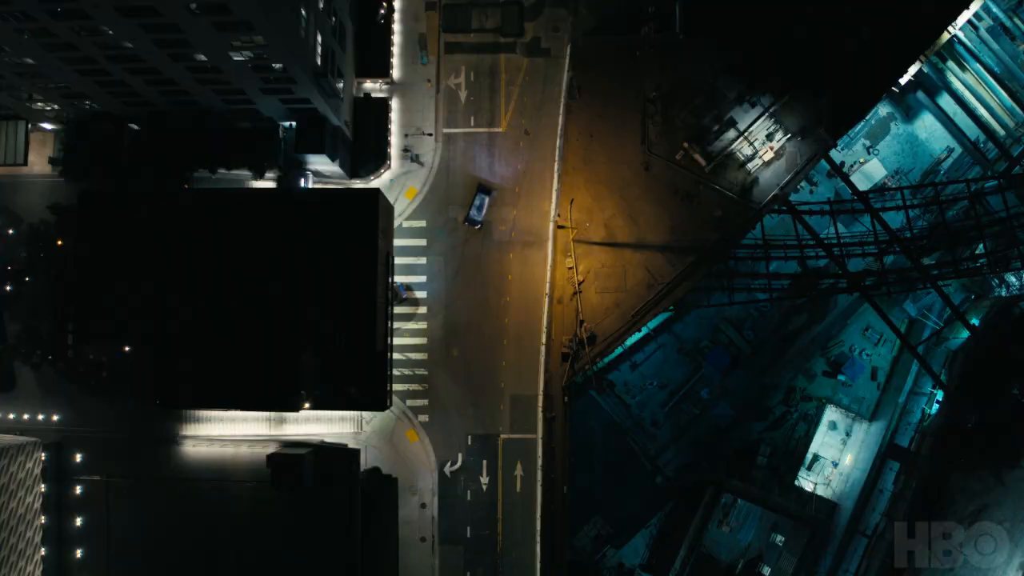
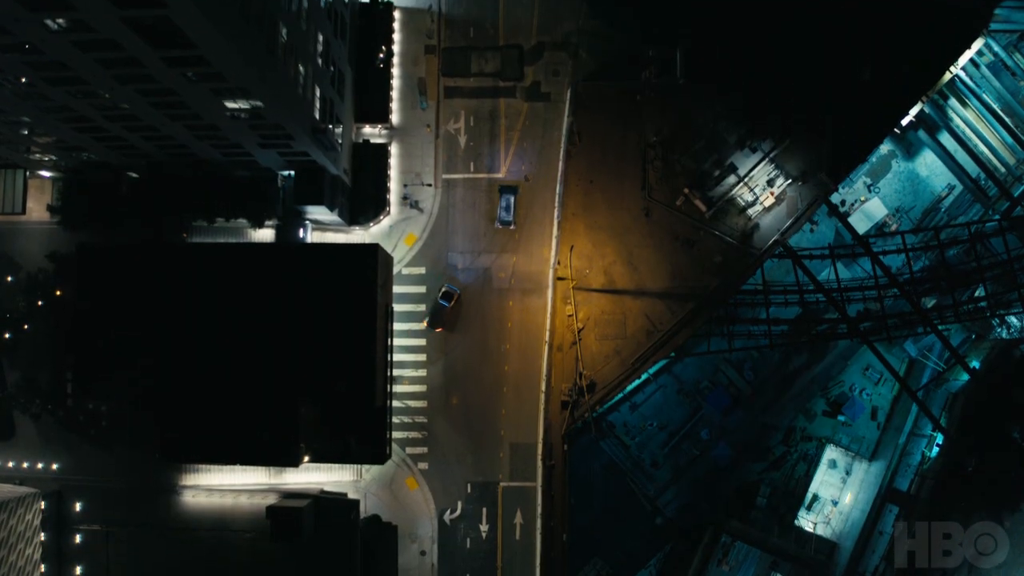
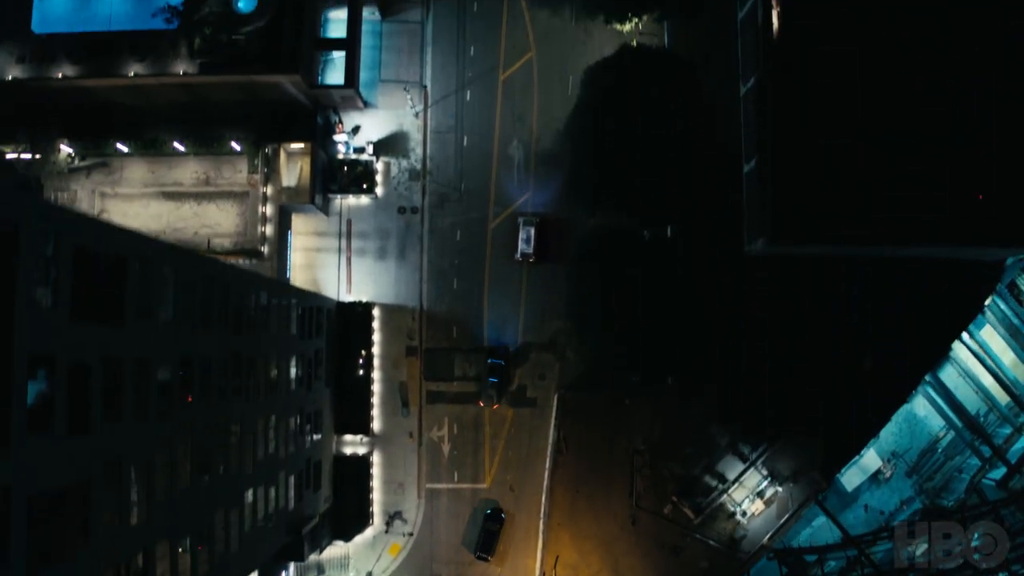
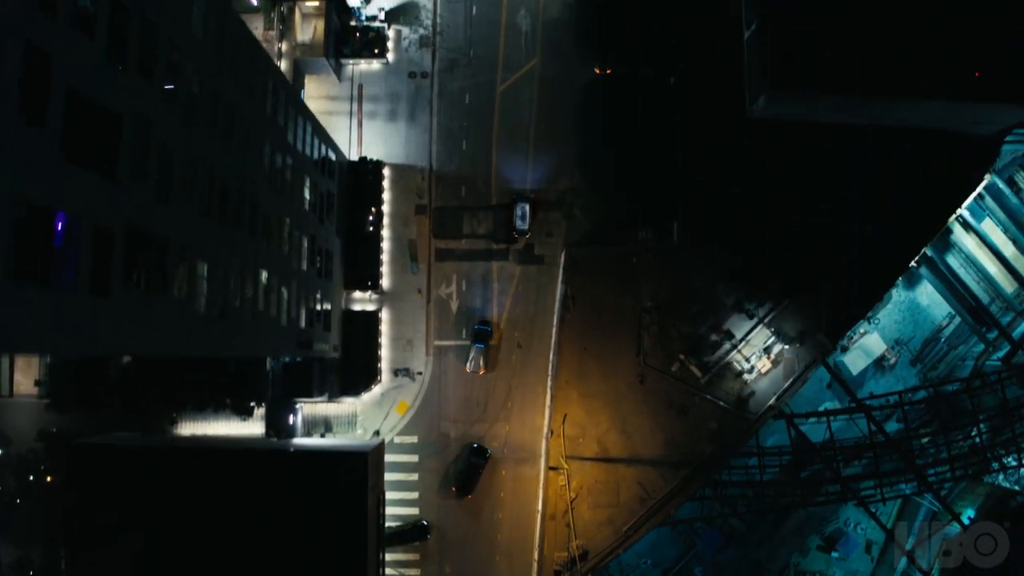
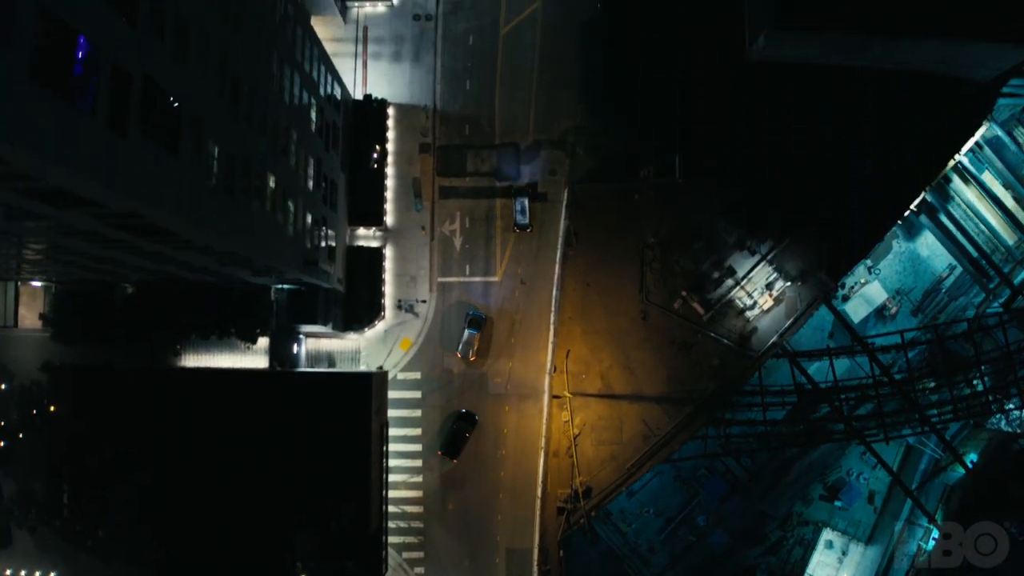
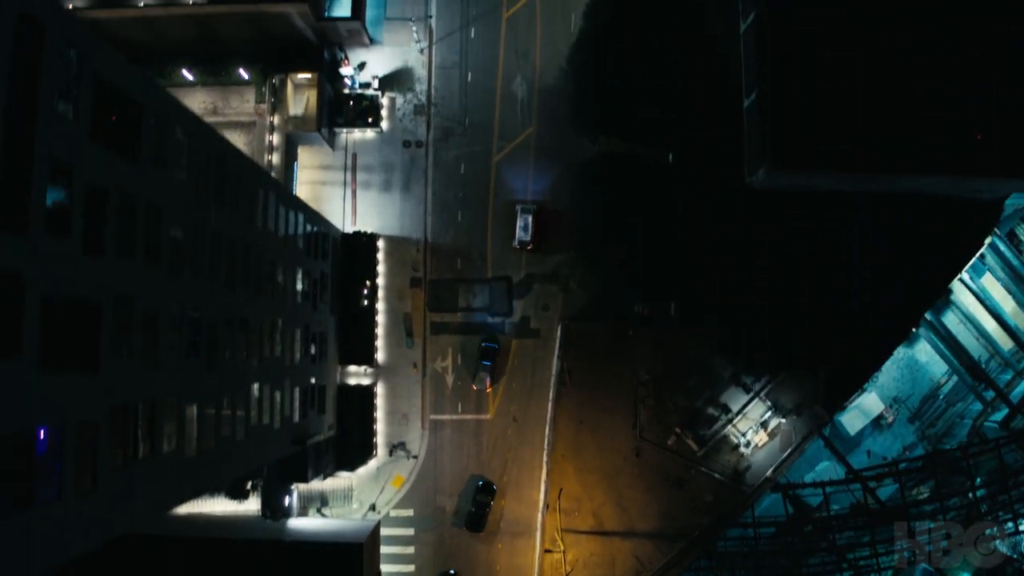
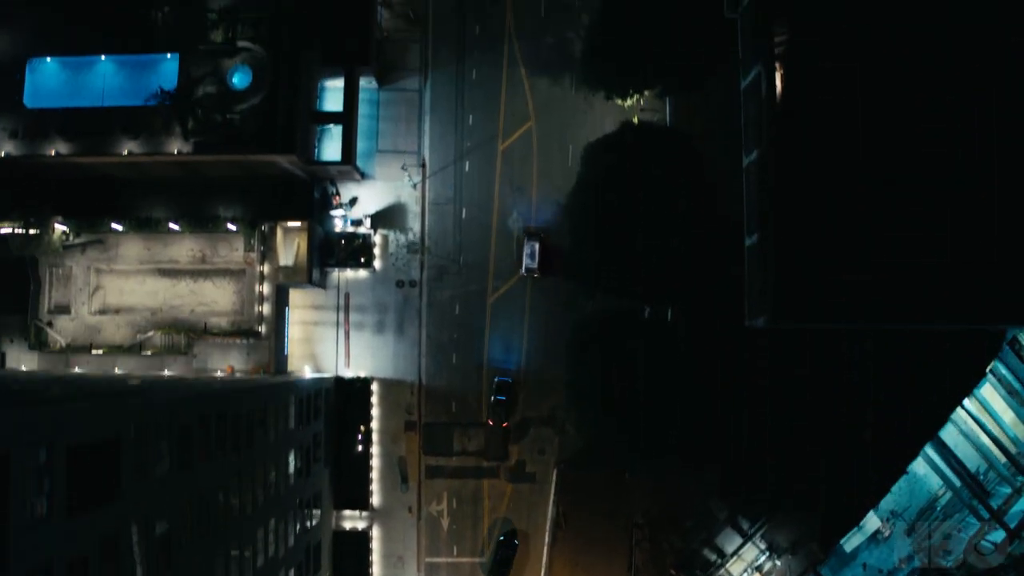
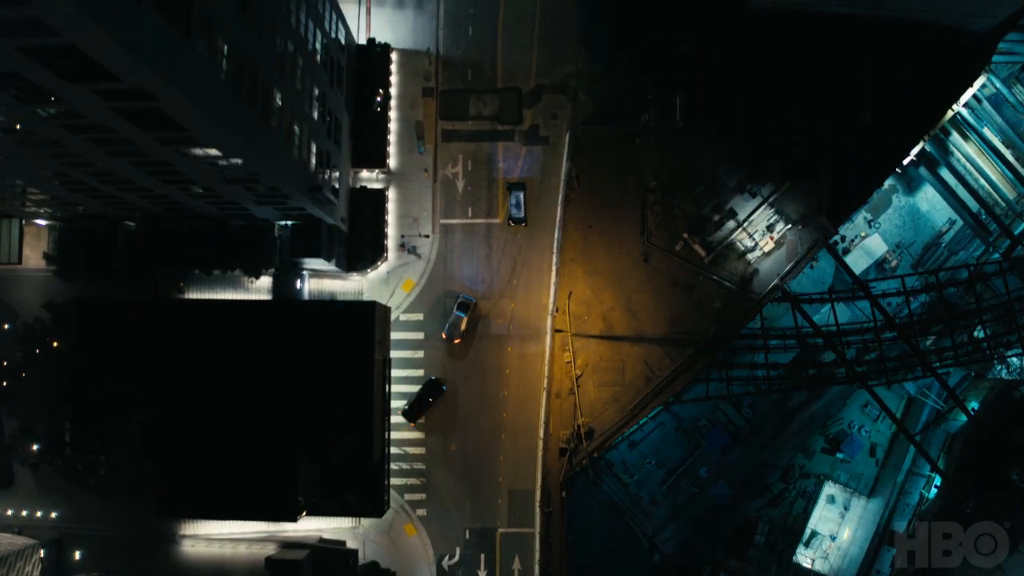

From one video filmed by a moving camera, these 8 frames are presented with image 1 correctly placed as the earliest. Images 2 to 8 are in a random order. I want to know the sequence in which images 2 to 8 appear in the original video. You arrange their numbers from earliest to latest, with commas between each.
2, 8, 5, 4, 6, 3, 7
